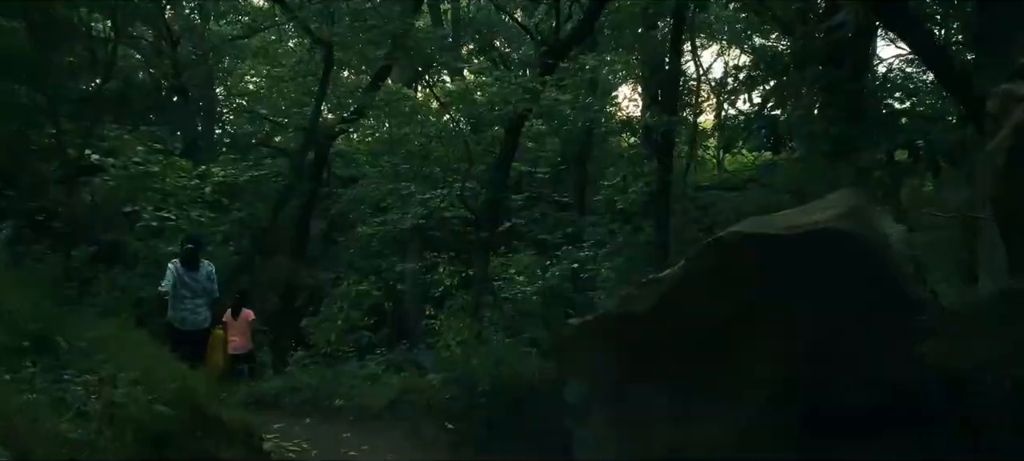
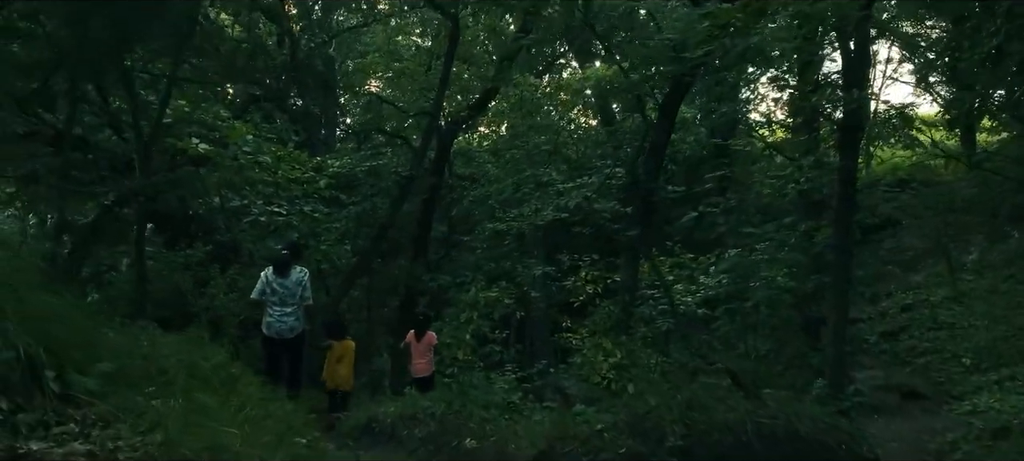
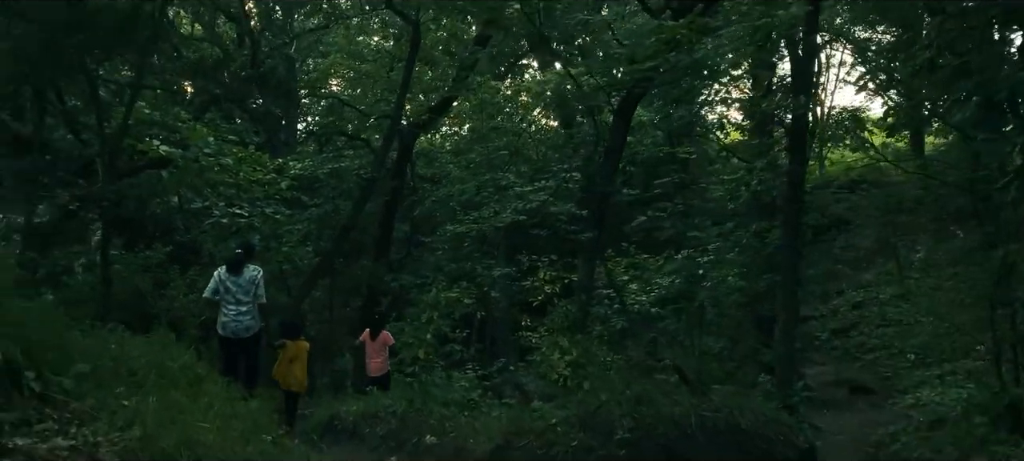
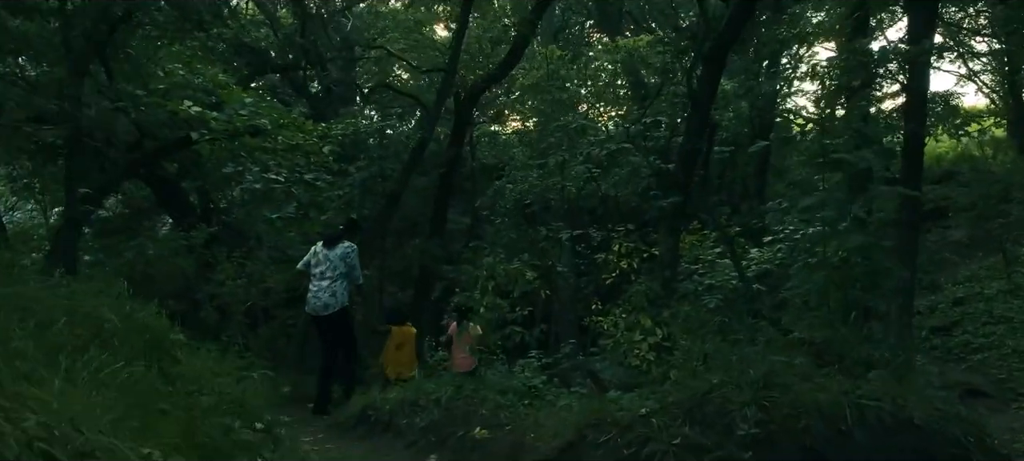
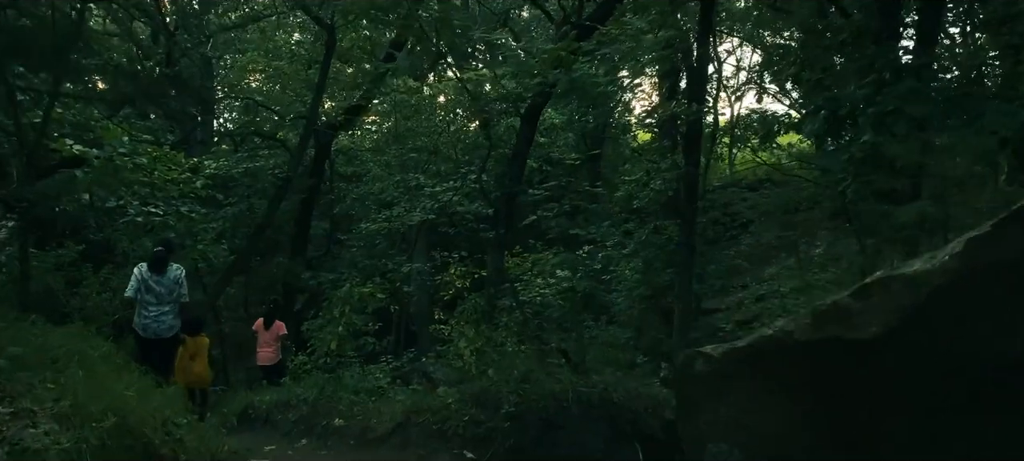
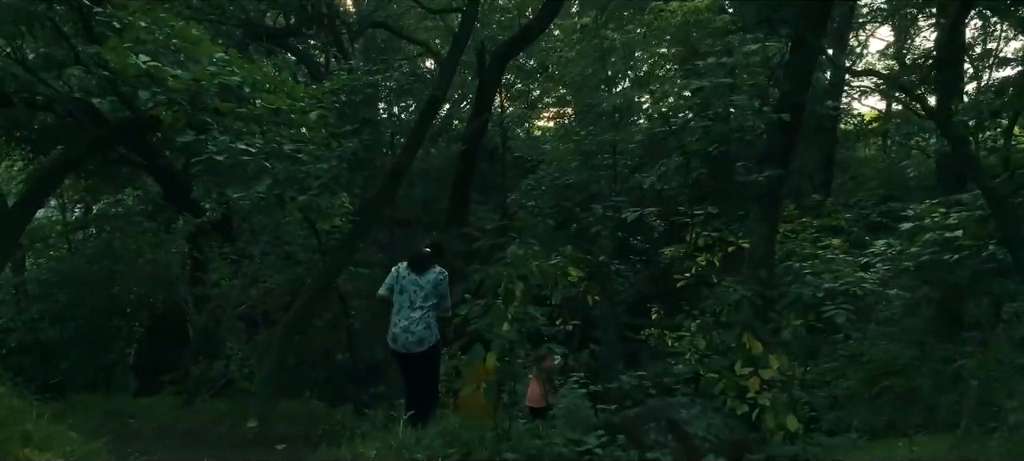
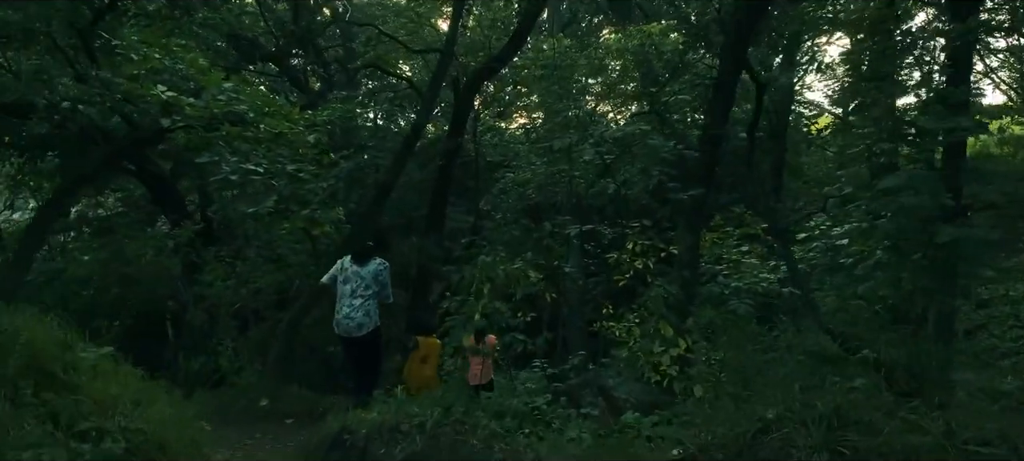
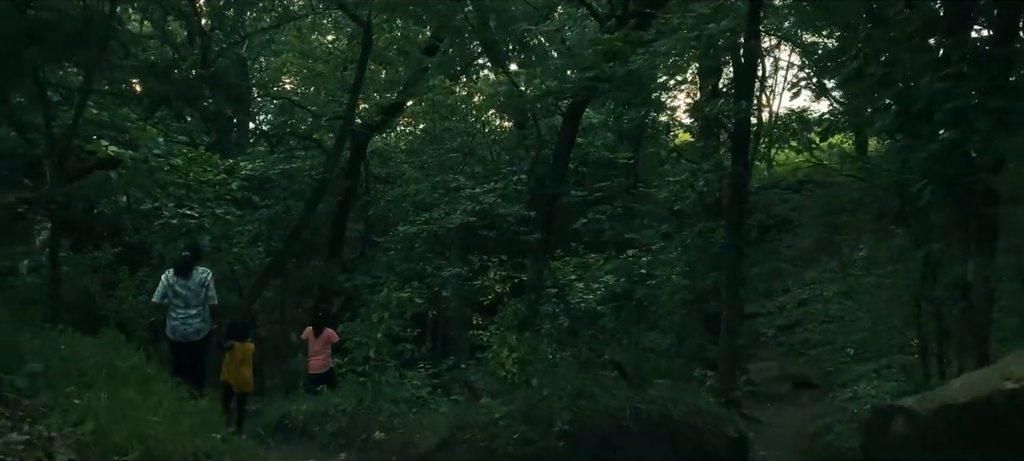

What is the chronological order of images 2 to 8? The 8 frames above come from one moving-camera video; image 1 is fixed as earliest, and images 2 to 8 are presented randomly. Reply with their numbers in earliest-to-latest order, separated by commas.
5, 8, 3, 2, 4, 7, 6
